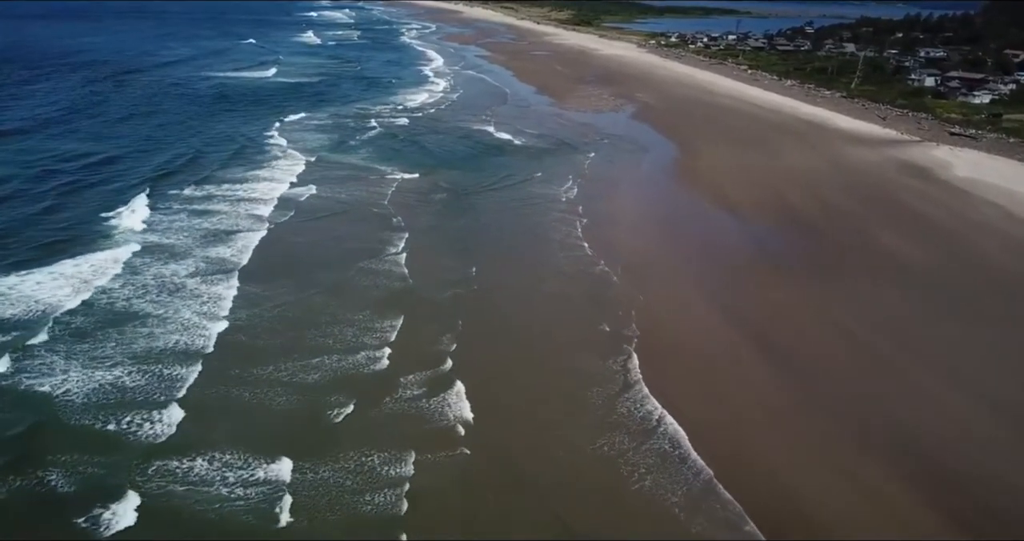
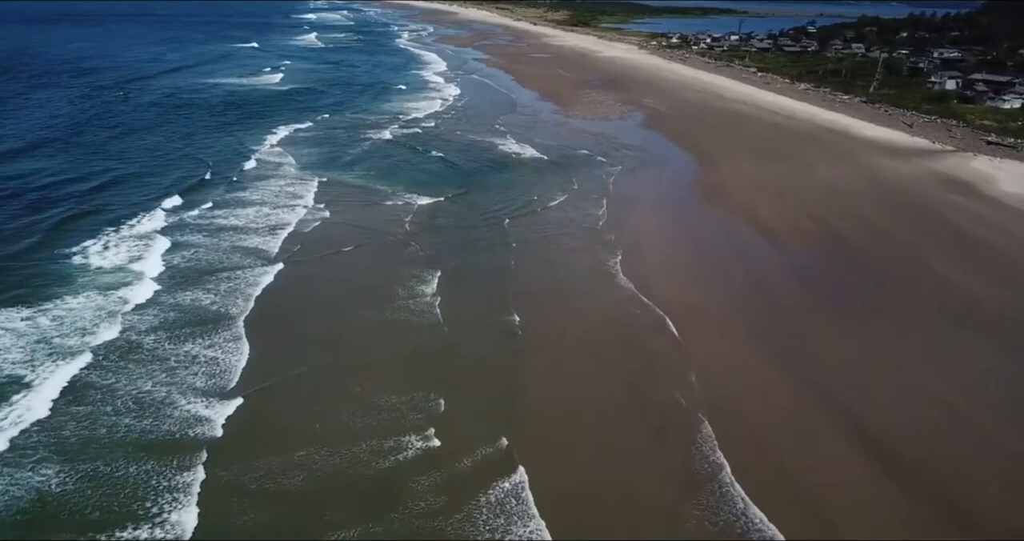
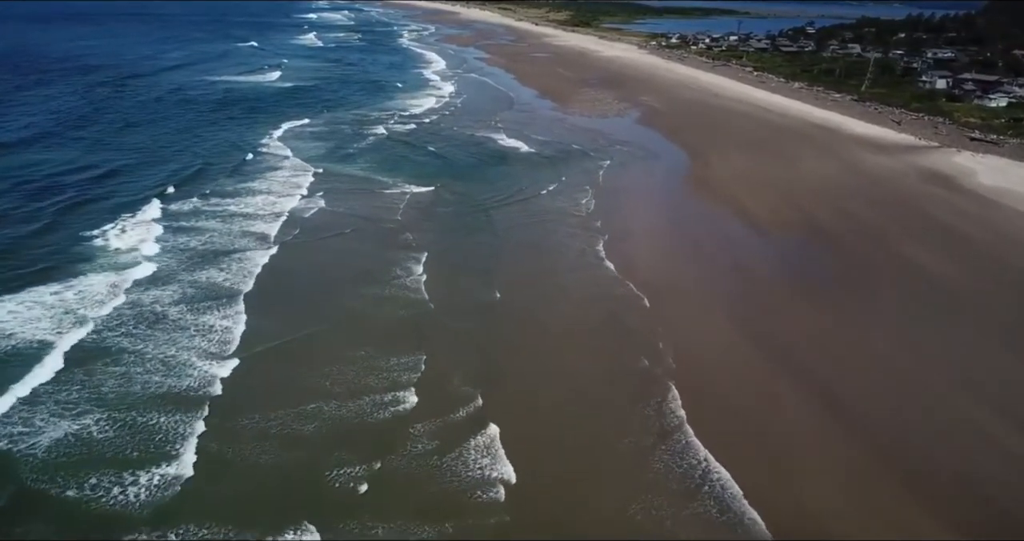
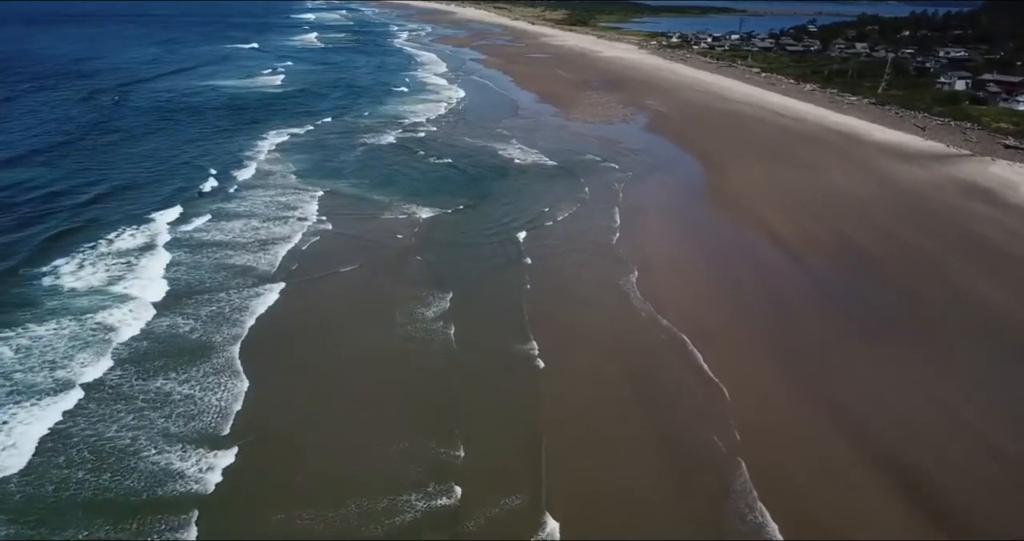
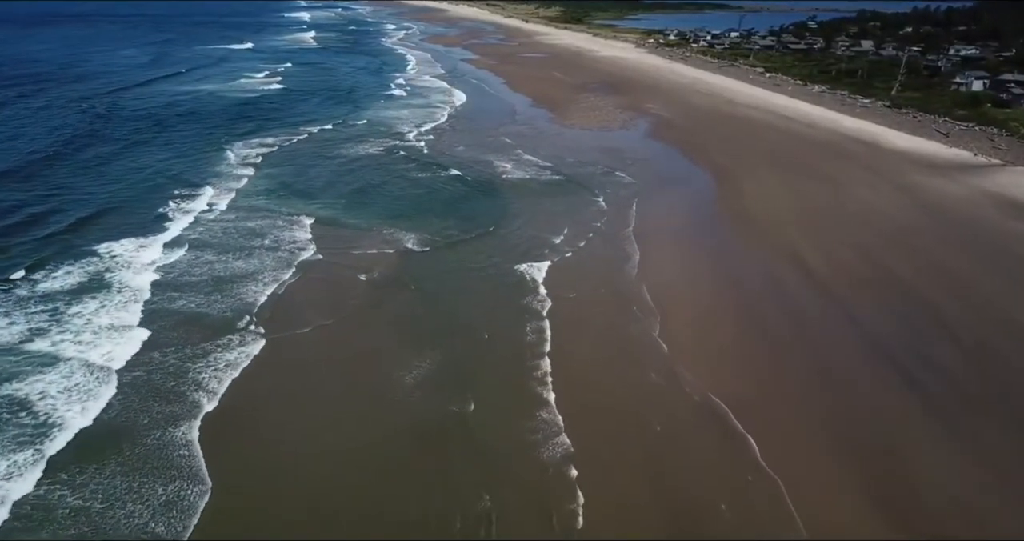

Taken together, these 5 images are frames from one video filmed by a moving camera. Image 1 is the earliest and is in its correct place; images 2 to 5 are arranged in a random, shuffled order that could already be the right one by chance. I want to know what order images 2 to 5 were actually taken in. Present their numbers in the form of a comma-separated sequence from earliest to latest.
3, 2, 4, 5
